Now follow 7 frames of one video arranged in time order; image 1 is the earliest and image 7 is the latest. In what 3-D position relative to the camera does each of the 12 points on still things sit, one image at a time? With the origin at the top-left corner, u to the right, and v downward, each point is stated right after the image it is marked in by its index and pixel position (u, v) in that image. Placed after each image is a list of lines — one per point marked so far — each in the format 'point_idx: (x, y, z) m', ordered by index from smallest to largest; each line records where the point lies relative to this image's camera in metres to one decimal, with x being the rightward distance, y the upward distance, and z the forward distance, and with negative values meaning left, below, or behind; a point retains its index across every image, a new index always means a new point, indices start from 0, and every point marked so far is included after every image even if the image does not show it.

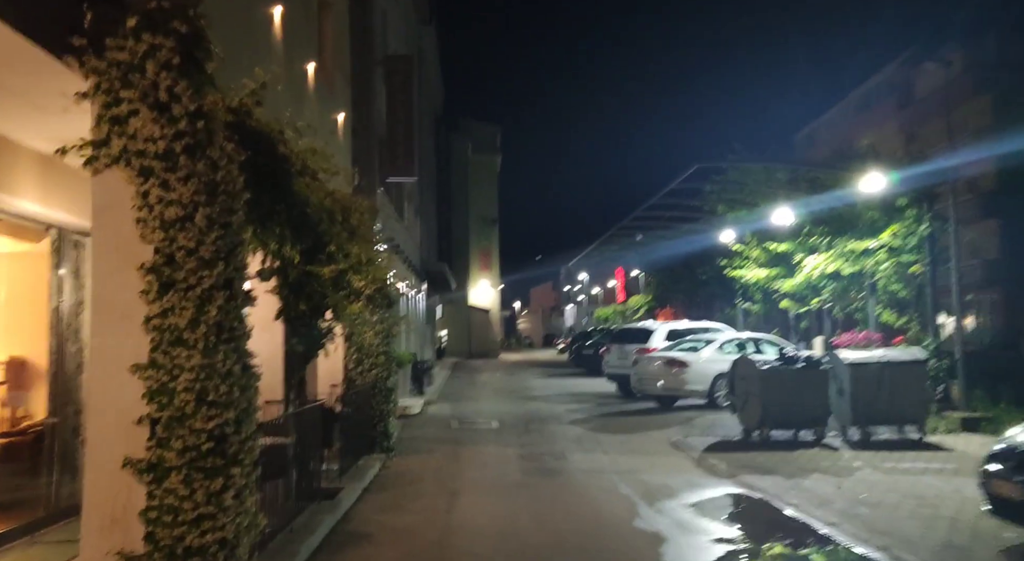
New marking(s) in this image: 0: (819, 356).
0: (+4.9, -1.2, +15.2) m
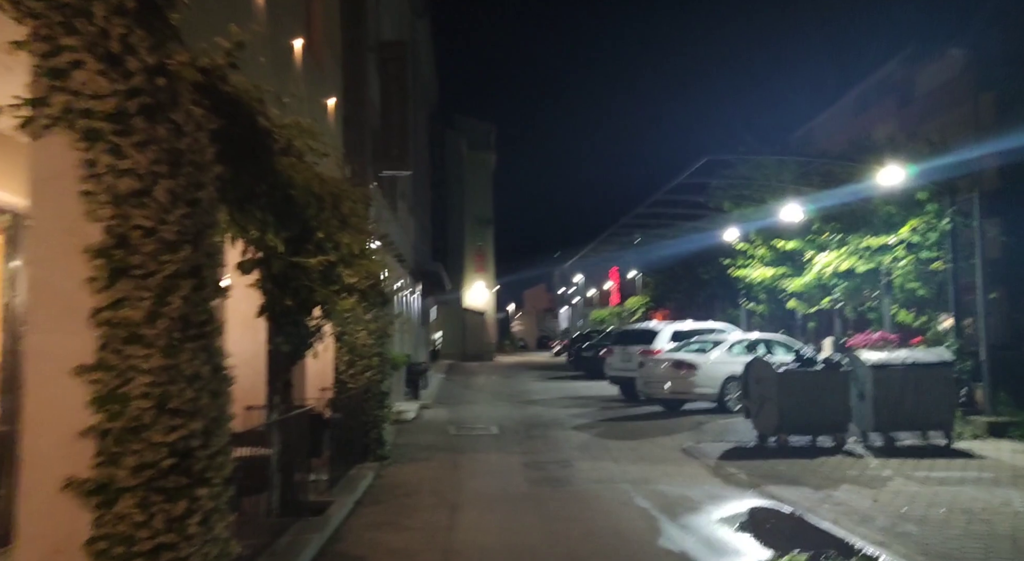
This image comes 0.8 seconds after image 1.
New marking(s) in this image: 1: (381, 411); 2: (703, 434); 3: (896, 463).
0: (+4.9, -1.1, +14.4) m
1: (-1.8, -1.8, +12.9) m
2: (+3.0, -2.5, +15.0) m
3: (+5.0, -2.4, +12.3) m
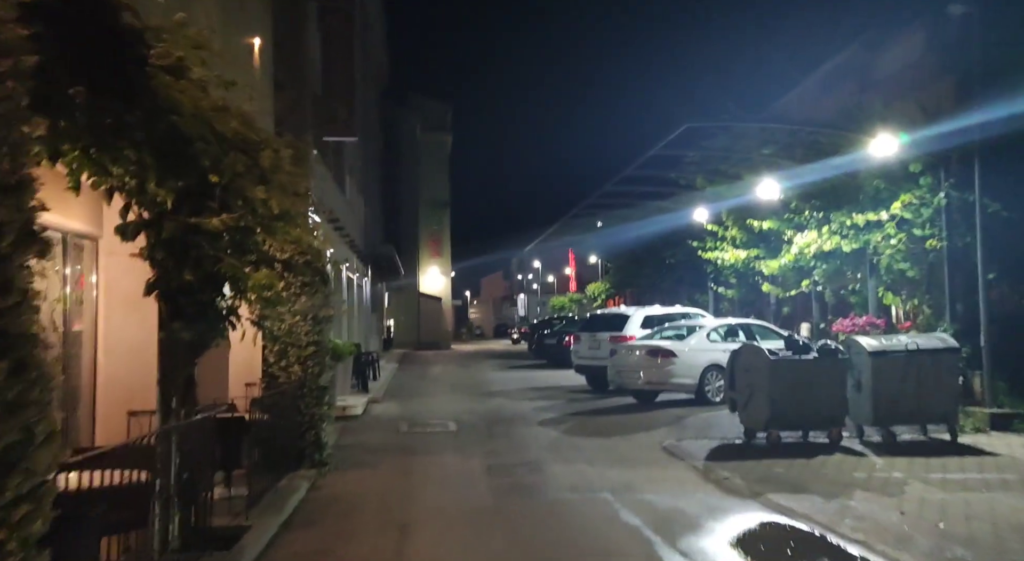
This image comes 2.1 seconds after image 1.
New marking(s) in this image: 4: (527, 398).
0: (+4.4, -0.8, +12.9) m
1: (-2.3, -1.5, +11.1) m
2: (+2.5, -2.1, +13.5) m
3: (+4.5, -2.1, +10.9) m
4: (+0.3, -2.4, +19.1) m
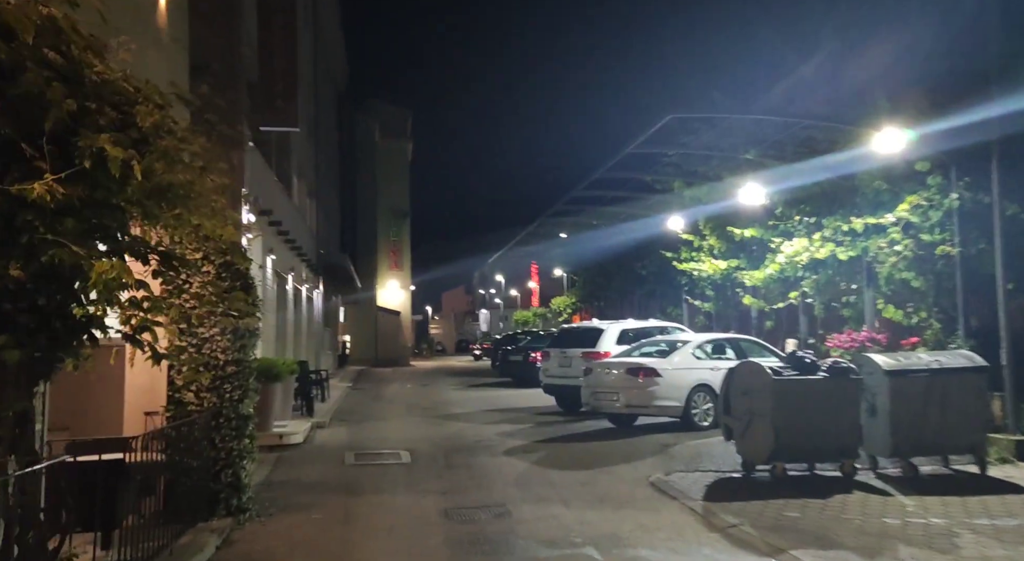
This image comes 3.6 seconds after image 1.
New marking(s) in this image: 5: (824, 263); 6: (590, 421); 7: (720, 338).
0: (+3.9, -1.0, +11.3) m
1: (-2.7, -1.6, +9.2) m
2: (+2.0, -2.3, +11.8) m
3: (+4.2, -2.2, +9.3) m
4: (-0.4, -2.6, +17.2) m
5: (+5.3, +0.3, +16.2) m
6: (+1.3, -2.4, +16.3) m
7: (+3.3, -0.9, +14.7) m
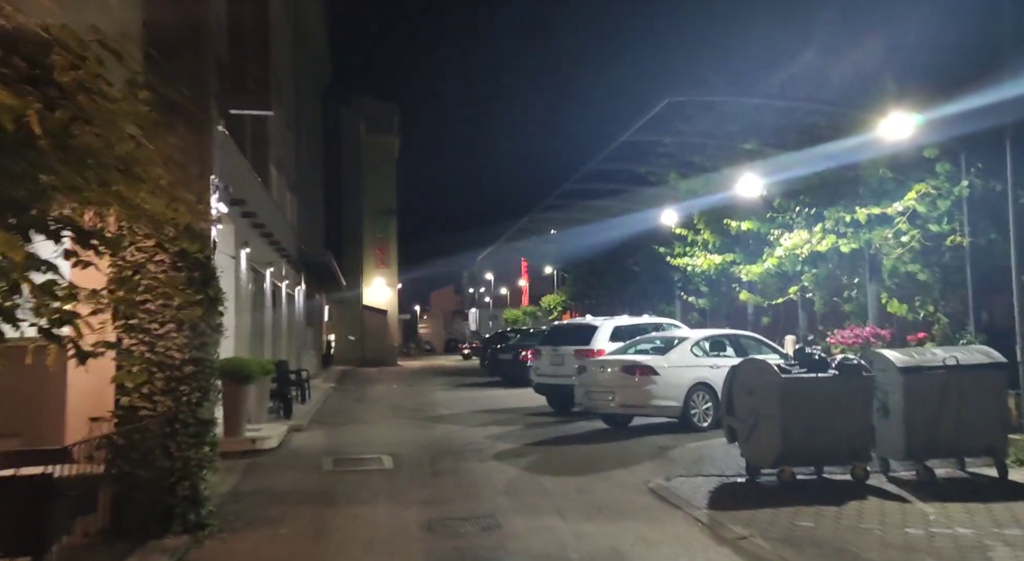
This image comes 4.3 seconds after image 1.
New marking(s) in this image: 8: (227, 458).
0: (+3.8, -0.9, +10.6) m
1: (-2.8, -1.5, +8.4) m
2: (+1.9, -2.2, +11.0) m
3: (+4.1, -2.1, +8.6) m
4: (-0.6, -2.5, +16.5) m
5: (+5.1, +0.4, +15.5) m
6: (+1.2, -2.3, +15.5) m
7: (+3.1, -0.8, +14.0) m
8: (-4.0, -2.5, +13.2) m
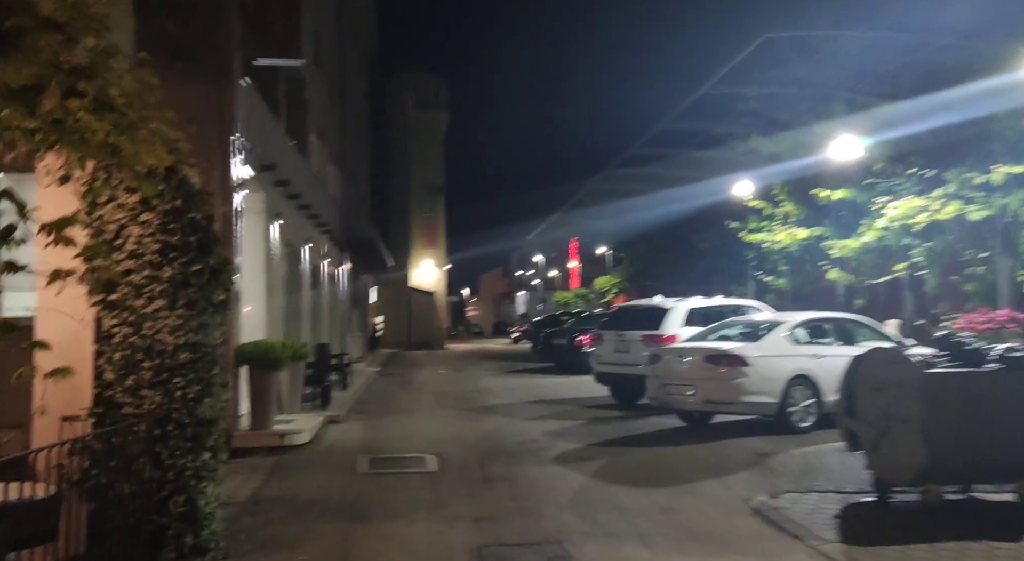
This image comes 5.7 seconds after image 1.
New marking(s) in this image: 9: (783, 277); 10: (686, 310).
0: (+4.4, -0.6, +8.5) m
1: (-2.2, -1.3, +6.7) m
2: (+2.5, -1.9, +9.1) m
3: (+4.6, -1.9, +6.5) m
4: (+0.4, -2.1, +14.6) m
5: (+6.0, +0.7, +13.3) m
6: (+2.0, -2.0, +13.6) m
7: (+3.9, -0.5, +11.9) m
8: (-3.2, -2.1, +11.6) m
9: (+5.7, +0.1, +20.0) m
10: (+2.8, -0.5, +15.0) m
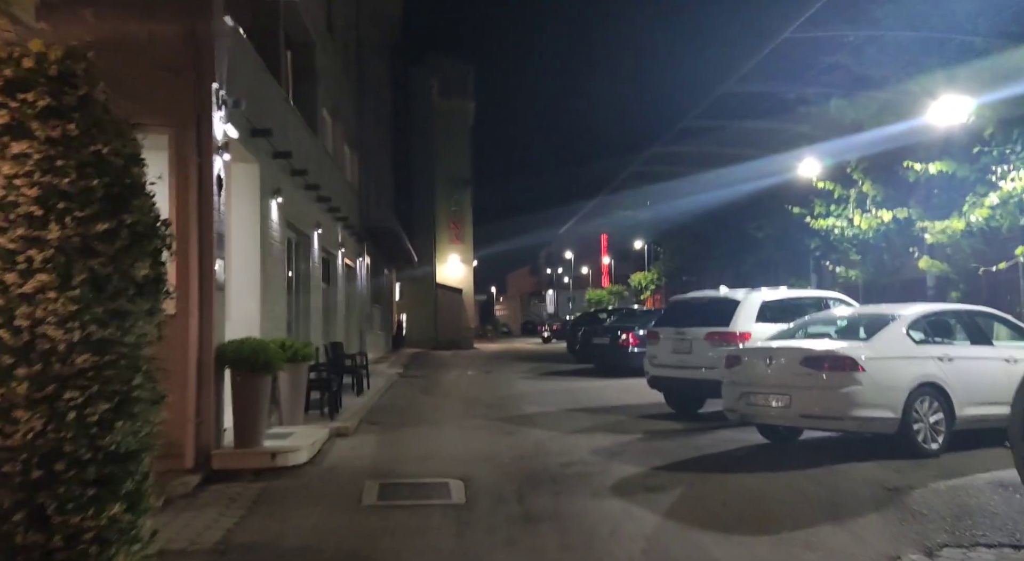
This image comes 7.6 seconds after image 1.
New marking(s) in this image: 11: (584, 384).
0: (+4.8, -0.4, +6.1) m
1: (-1.9, -1.1, +4.5) m
2: (+2.9, -1.7, +6.7) m
3: (+4.9, -1.7, +4.1) m
4: (+0.9, -1.9, +12.3) m
5: (+6.5, +0.9, +10.8) m
6: (+2.5, -1.8, +11.2) m
7: (+4.3, -0.3, +9.5) m
8: (-2.8, -2.0, +9.4) m
9: (+6.4, +0.3, +17.5) m
10: (+3.3, -0.3, +12.6) m
11: (+1.4, -2.0, +18.2) m
